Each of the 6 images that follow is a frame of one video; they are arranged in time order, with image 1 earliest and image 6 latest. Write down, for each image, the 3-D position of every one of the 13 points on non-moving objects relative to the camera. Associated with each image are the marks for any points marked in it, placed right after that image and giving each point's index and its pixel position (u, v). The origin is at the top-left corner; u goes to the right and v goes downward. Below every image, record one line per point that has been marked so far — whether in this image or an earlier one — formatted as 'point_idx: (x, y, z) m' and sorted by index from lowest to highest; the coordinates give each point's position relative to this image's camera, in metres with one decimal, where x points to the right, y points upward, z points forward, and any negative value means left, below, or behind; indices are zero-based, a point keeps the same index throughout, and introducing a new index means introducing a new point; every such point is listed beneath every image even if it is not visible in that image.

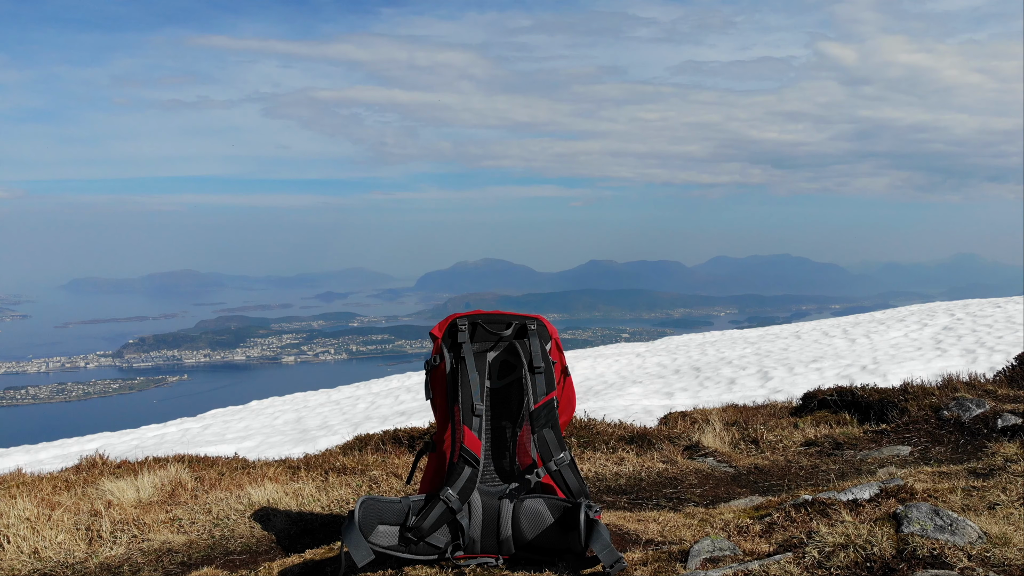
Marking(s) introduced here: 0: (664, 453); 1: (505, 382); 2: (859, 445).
0: (+1.8, -2.0, +7.8) m
1: (0.0, -0.7, +4.9) m
2: (+4.3, -1.9, +7.8) m
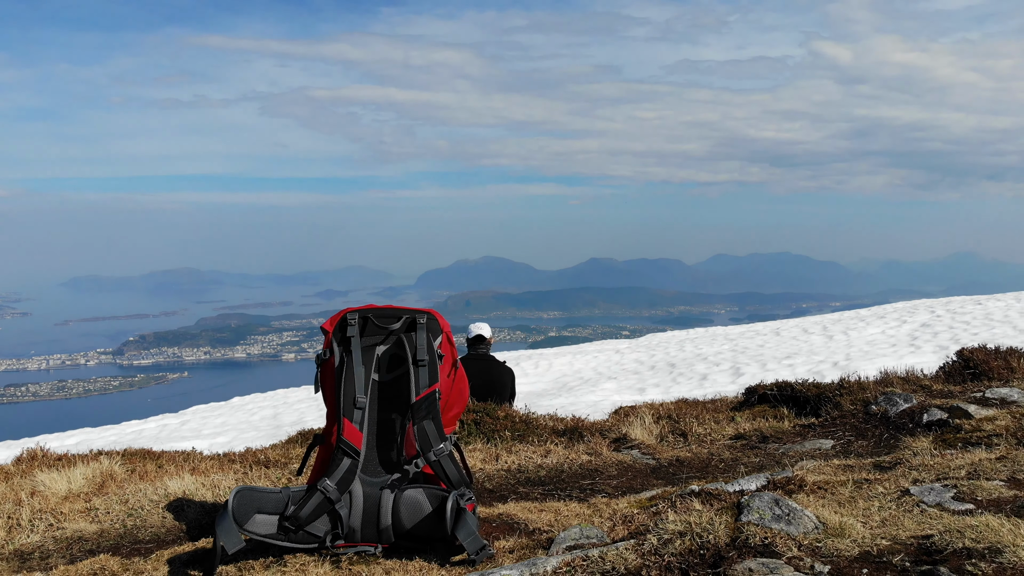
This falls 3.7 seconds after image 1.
0: (+1.0, -2.0, +7.8) m
1: (-0.9, -0.7, +4.9) m
2: (+3.4, -1.9, +7.8) m
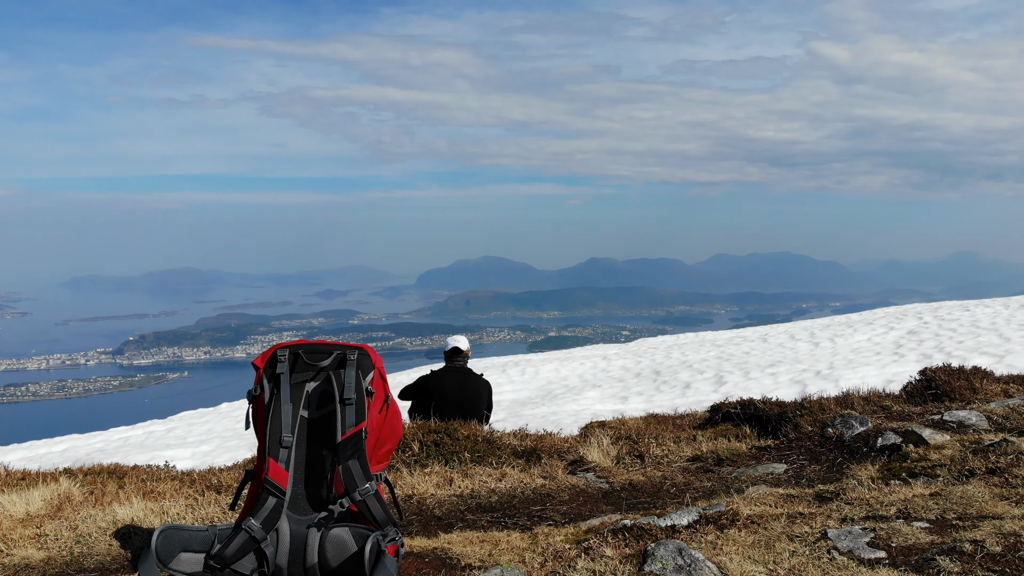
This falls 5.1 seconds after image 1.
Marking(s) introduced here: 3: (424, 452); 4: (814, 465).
0: (+0.4, -2.3, +7.8) m
1: (-1.5, -1.0, +4.9) m
2: (+2.8, -2.2, +7.8) m
3: (-1.2, -2.2, +8.3) m
4: (+3.5, -2.1, +7.3) m
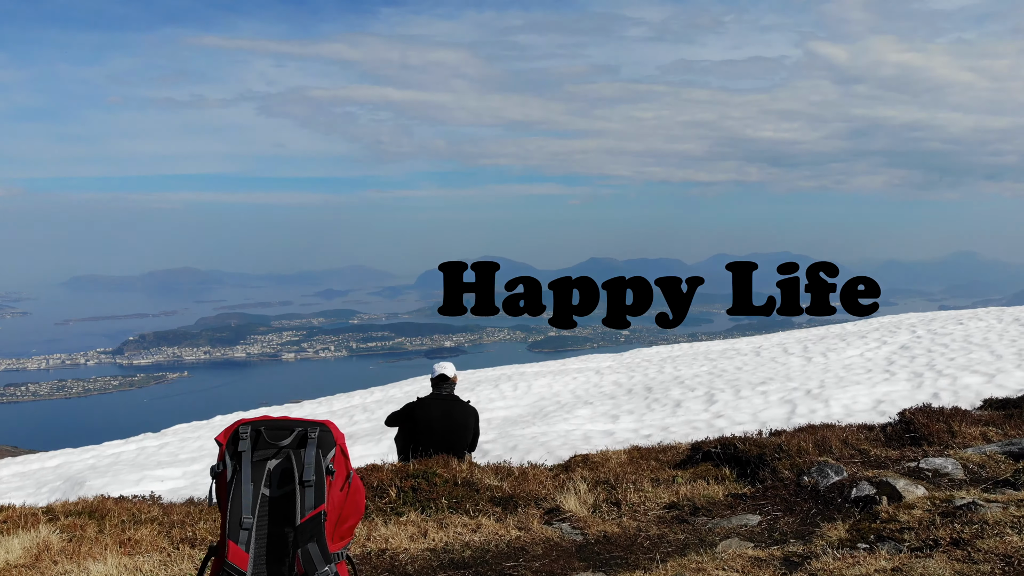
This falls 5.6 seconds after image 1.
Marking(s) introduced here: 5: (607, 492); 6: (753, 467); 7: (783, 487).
0: (+0.1, -2.9, +7.9) m
1: (-1.8, -1.6, +4.9) m
2: (+2.5, -2.8, +7.9) m
3: (-1.5, -2.8, +8.3) m
4: (+3.2, -2.7, +7.3) m
5: (+1.3, -2.7, +8.5) m
6: (+3.4, -2.5, +8.9) m
7: (+3.5, -2.6, +8.1) m
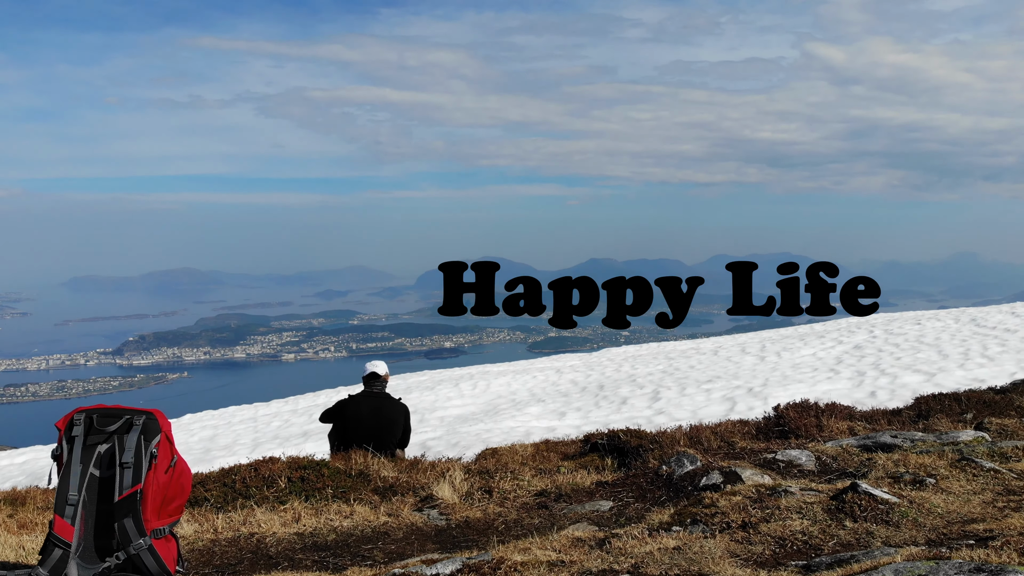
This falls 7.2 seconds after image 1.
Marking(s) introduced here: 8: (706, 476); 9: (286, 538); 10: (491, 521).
0: (-1.6, -2.9, +8.4) m
1: (-3.4, -1.6, +5.4) m
2: (+0.9, -2.8, +8.4) m
3: (-3.1, -2.8, +8.8) m
4: (+1.5, -2.7, +7.8) m
5: (-0.4, -2.8, +9.0) m
6: (+1.8, -2.5, +9.4) m
7: (+1.8, -2.6, +8.6) m
8: (+2.4, -2.4, +8.0) m
9: (-2.7, -3.0, +7.5) m
10: (-0.2, -2.9, +7.8) m
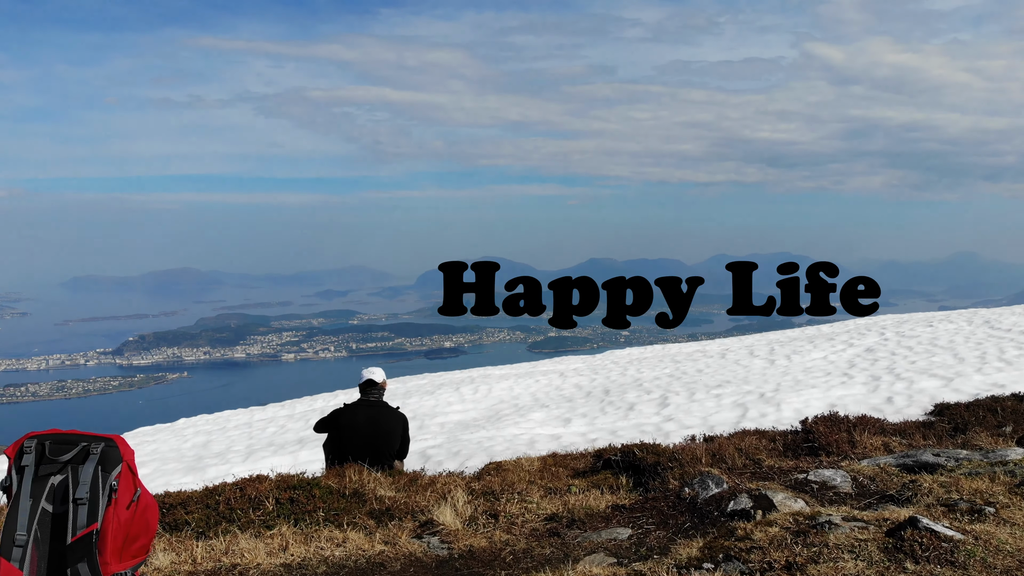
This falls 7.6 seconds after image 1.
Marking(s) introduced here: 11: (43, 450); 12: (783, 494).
0: (-1.5, -2.9, +7.6) m
1: (-3.3, -1.7, +4.7) m
2: (+1.0, -2.8, +7.6) m
3: (-3.0, -2.9, +8.1) m
4: (+1.6, -2.7, +7.1) m
5: (-0.3, -2.8, +8.3) m
6: (+1.9, -2.6, +8.7) m
7: (+1.9, -2.6, +7.9) m
8: (+2.5, -2.4, +7.3) m
9: (-2.6, -3.0, +6.8) m
10: (-0.1, -3.0, +7.1) m
11: (-3.6, -1.3, +4.8) m
12: (+3.1, -2.4, +7.4) m
